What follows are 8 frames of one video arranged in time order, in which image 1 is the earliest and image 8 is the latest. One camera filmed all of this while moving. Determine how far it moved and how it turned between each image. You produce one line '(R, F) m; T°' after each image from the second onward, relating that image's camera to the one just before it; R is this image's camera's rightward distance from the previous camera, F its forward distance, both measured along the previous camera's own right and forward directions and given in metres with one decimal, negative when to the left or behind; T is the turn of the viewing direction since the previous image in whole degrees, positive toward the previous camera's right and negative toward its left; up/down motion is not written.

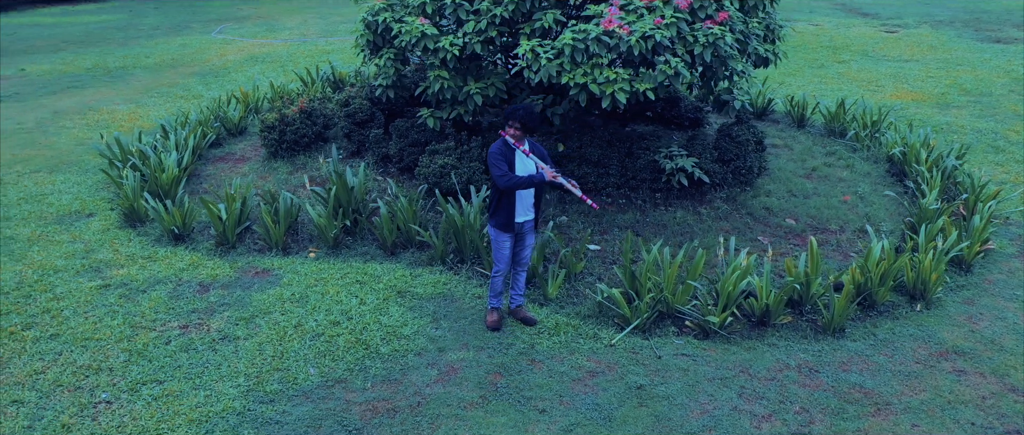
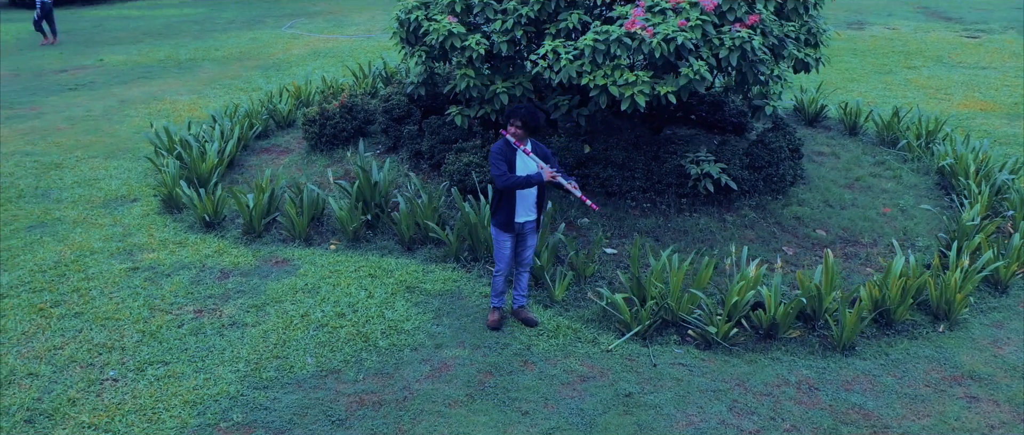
(+0.4, 0.0) m; -5°
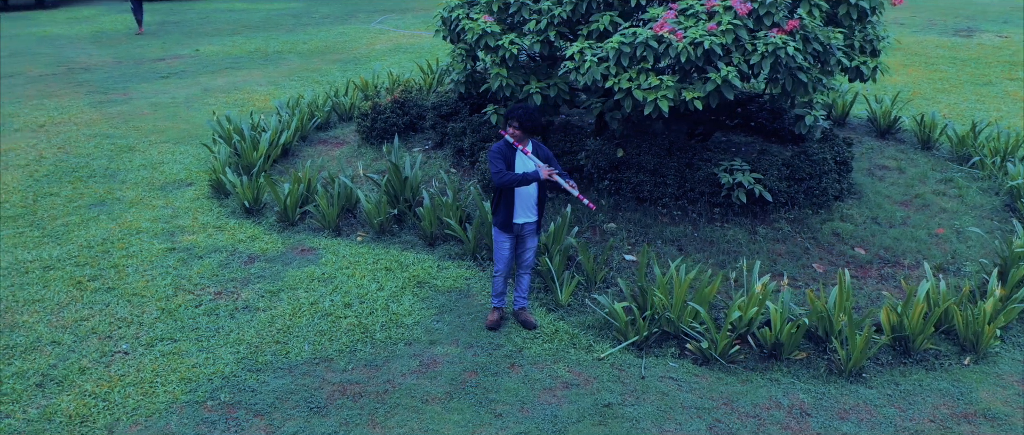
(+0.5, 0.0) m; -7°
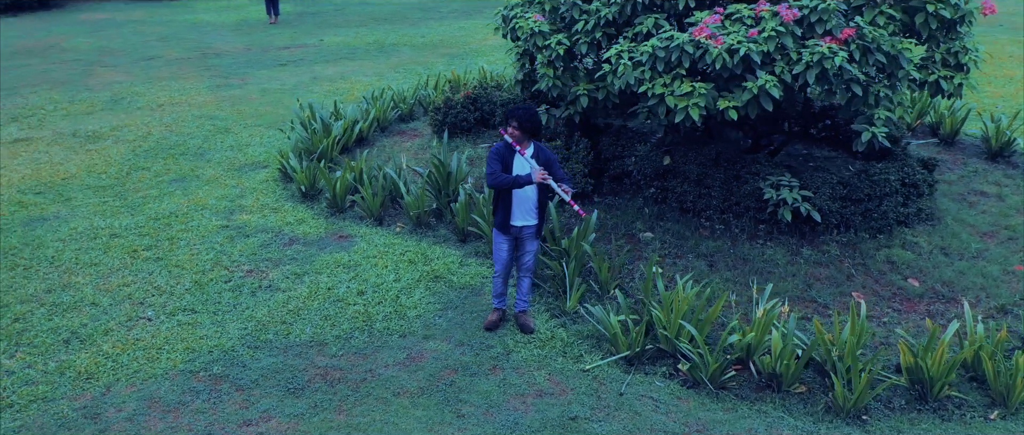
(+0.8, +0.1) m; -10°
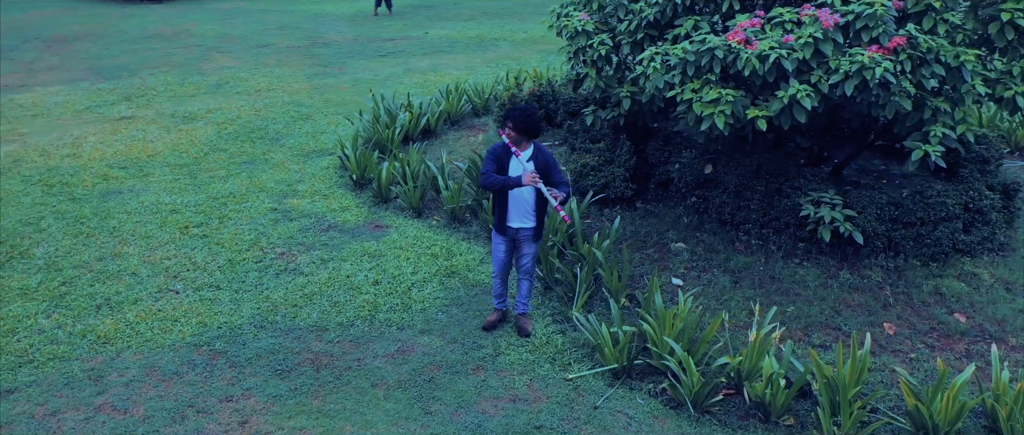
(+0.7, +0.1) m; -9°
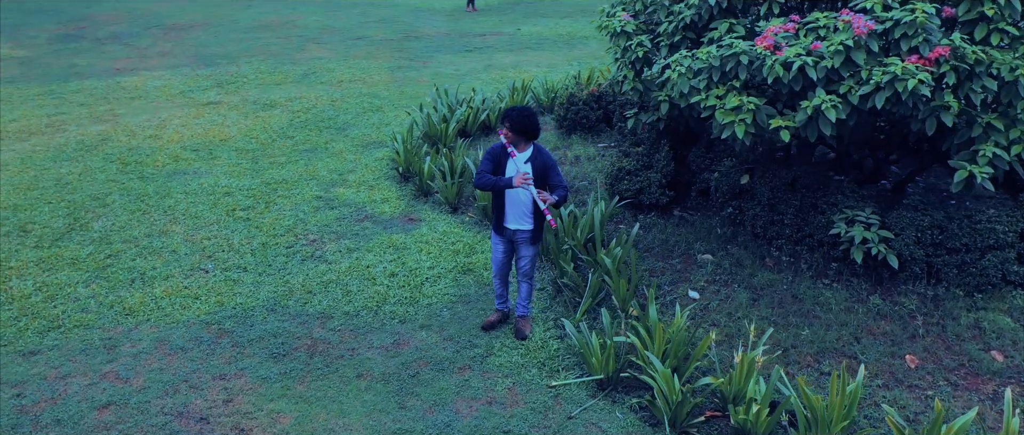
(+0.6, +0.1) m; -8°
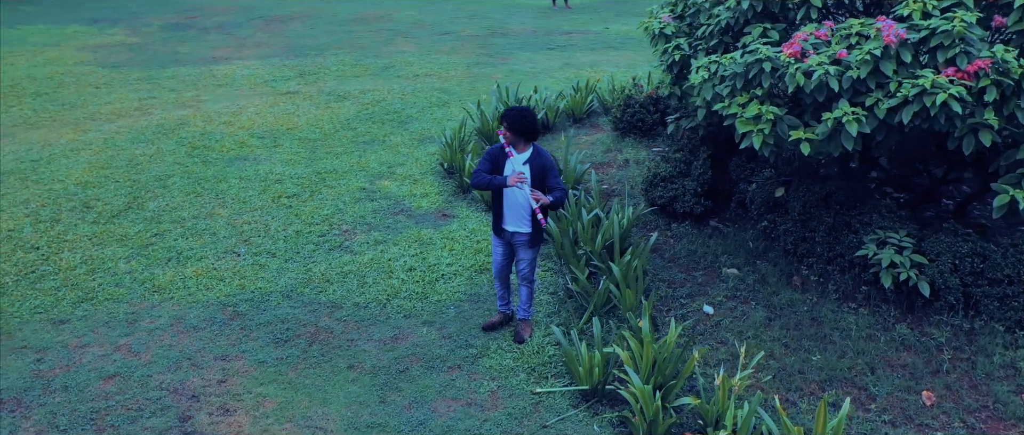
(+0.5, +0.1) m; -8°
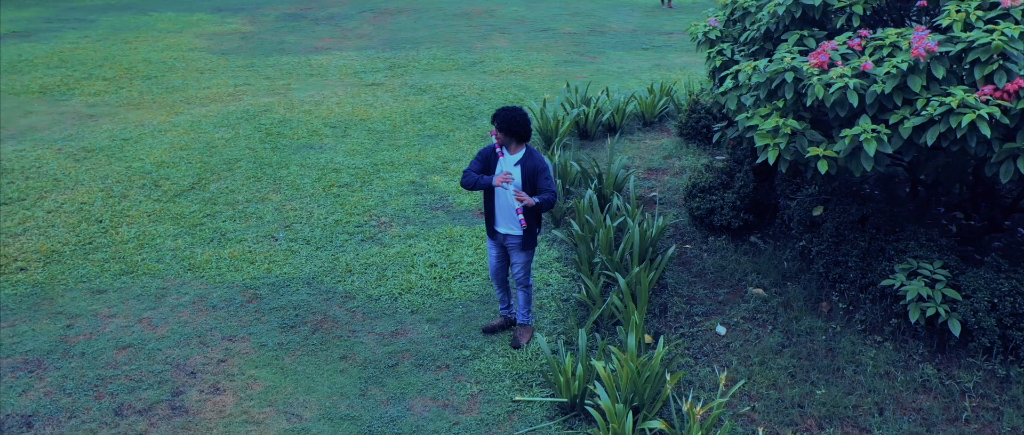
(+0.6, +0.1) m; -9°
